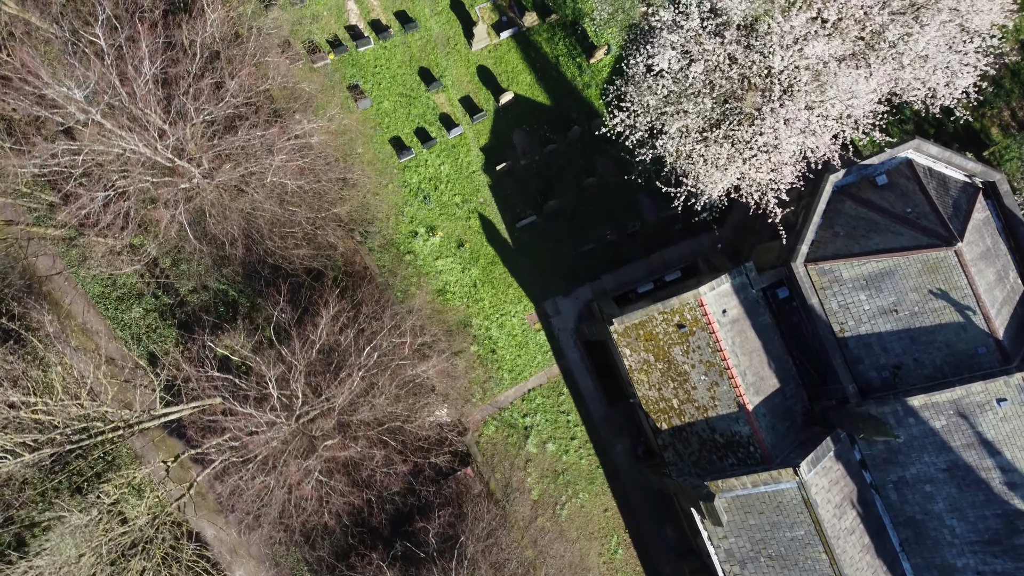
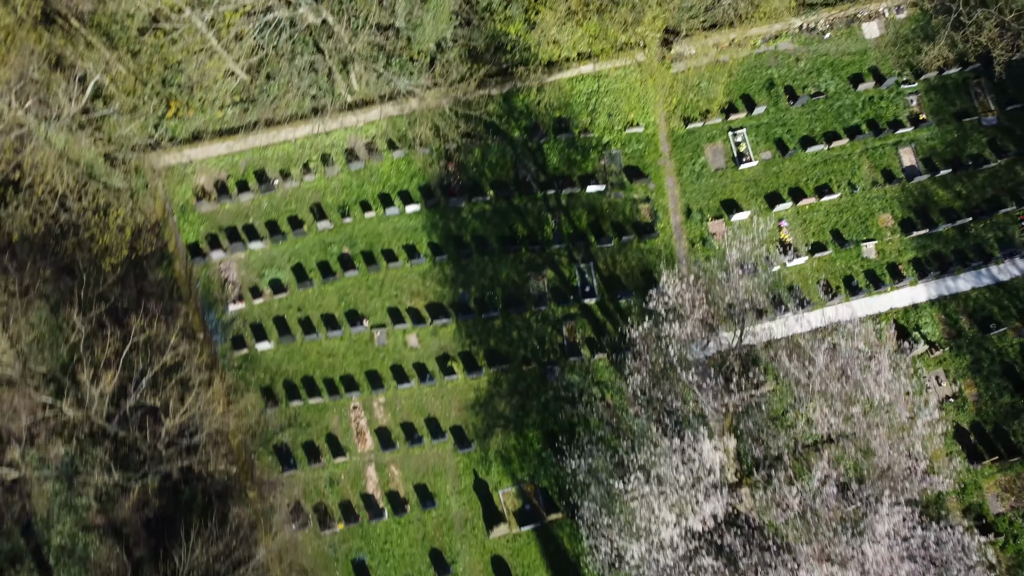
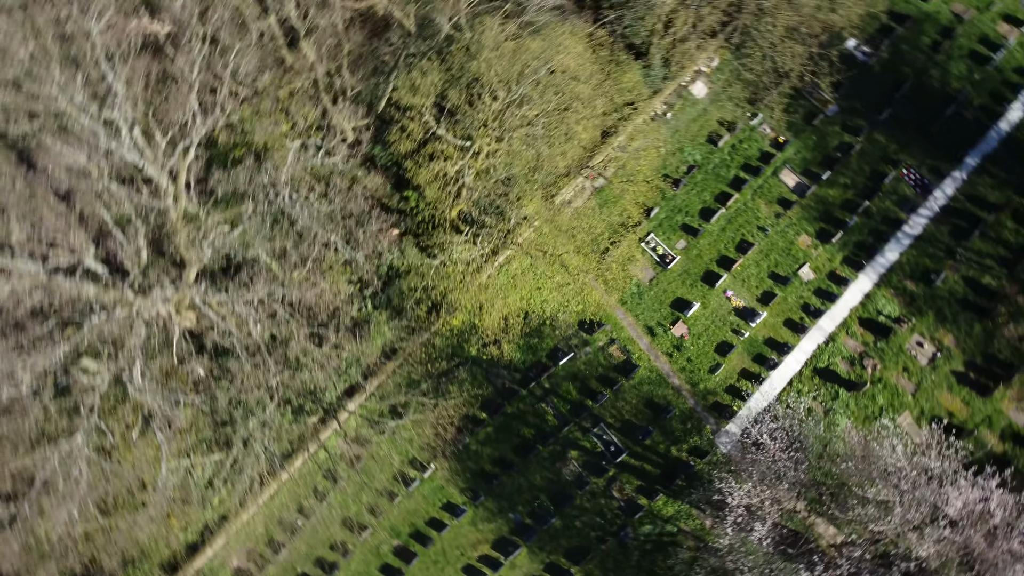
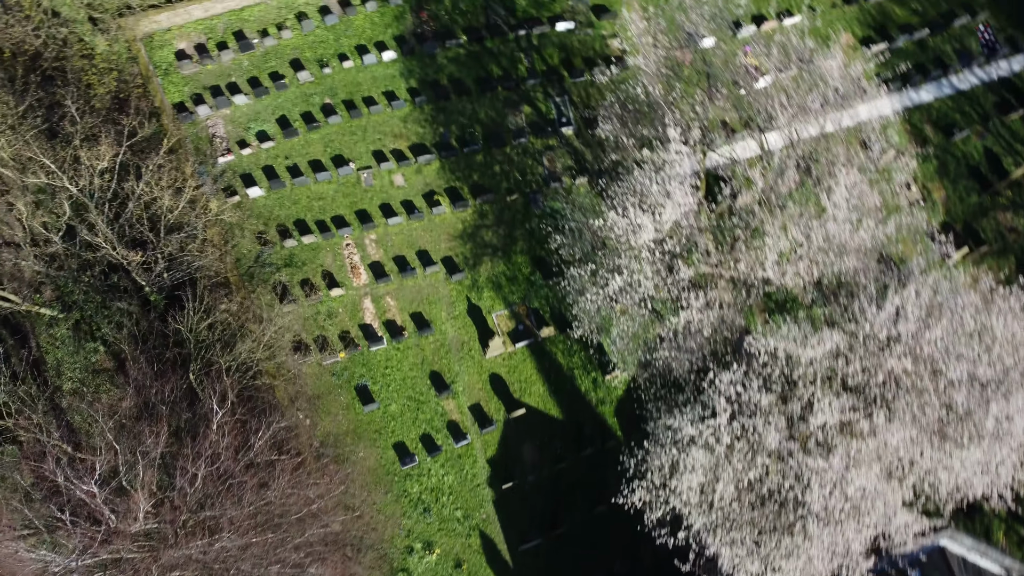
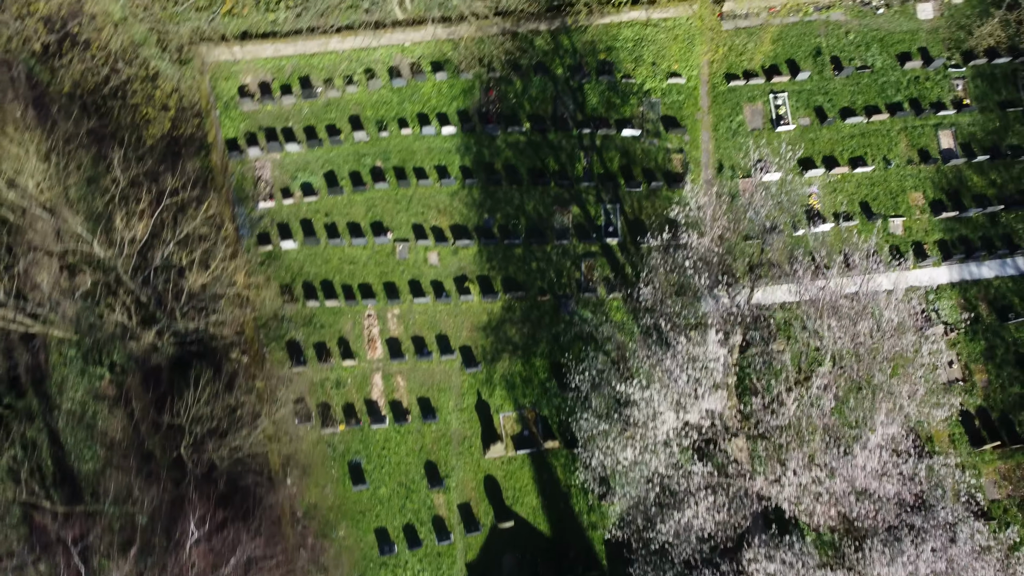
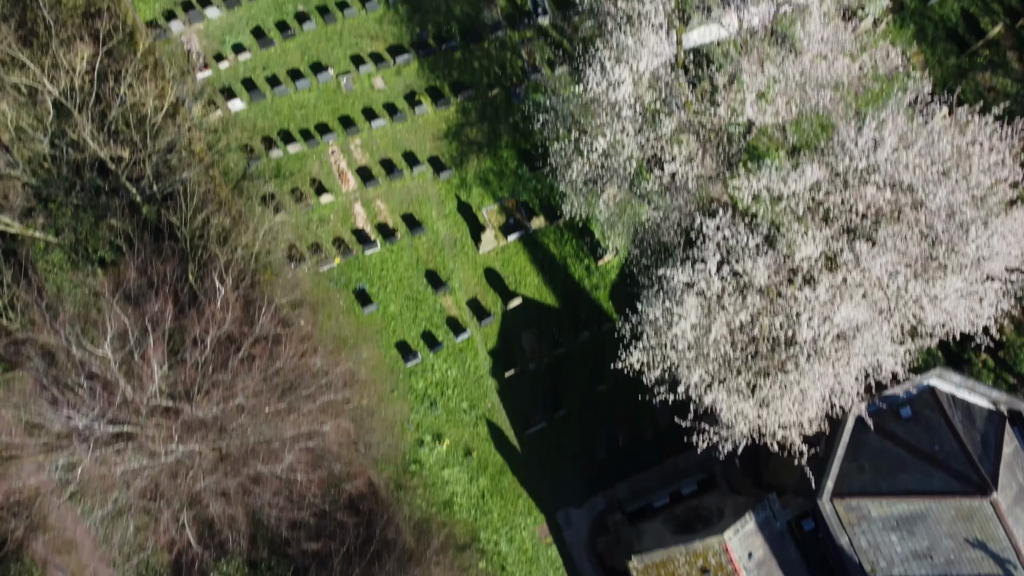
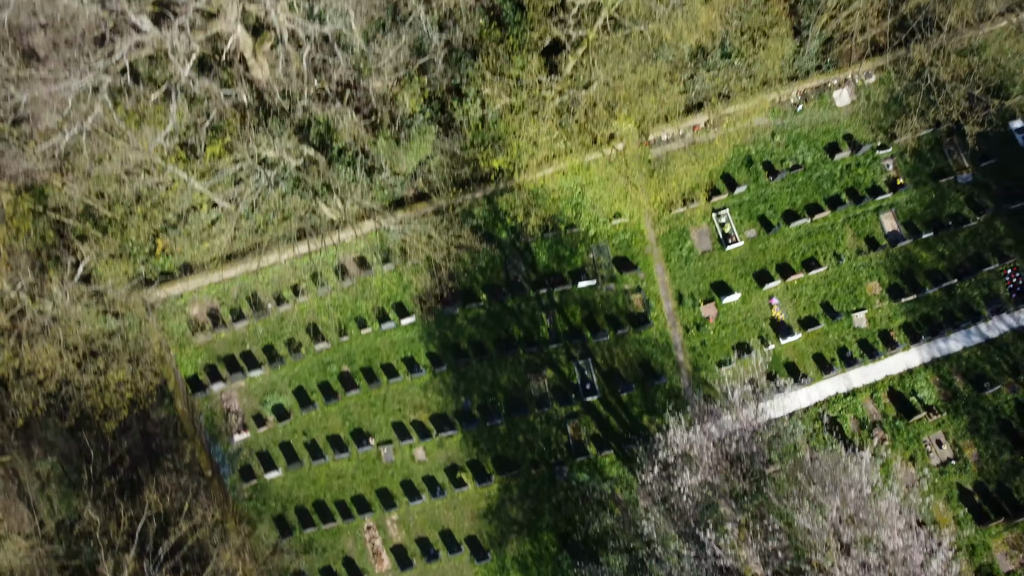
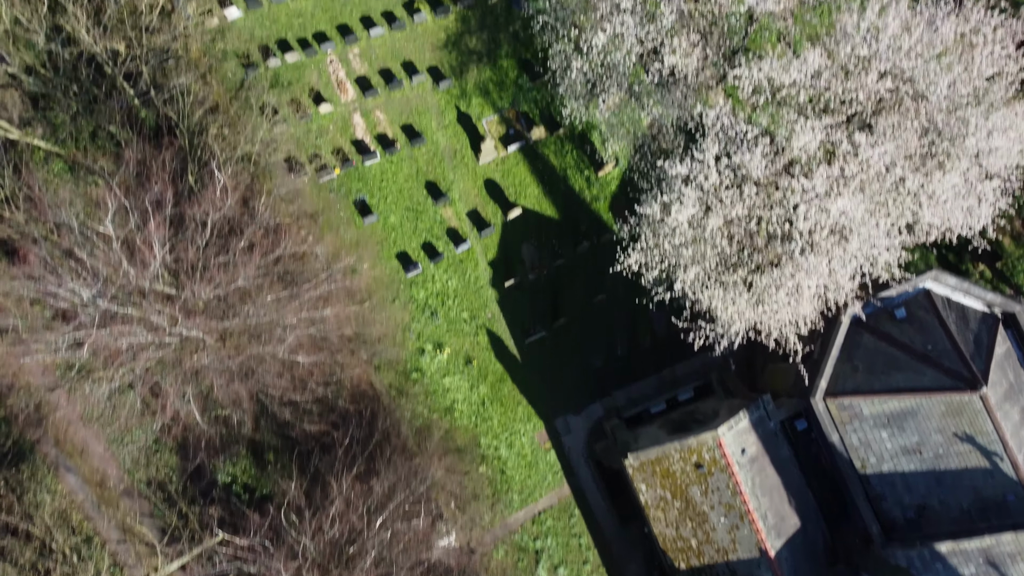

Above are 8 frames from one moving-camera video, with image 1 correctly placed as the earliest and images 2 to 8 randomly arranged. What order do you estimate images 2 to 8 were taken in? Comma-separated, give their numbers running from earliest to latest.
8, 6, 4, 5, 2, 7, 3
